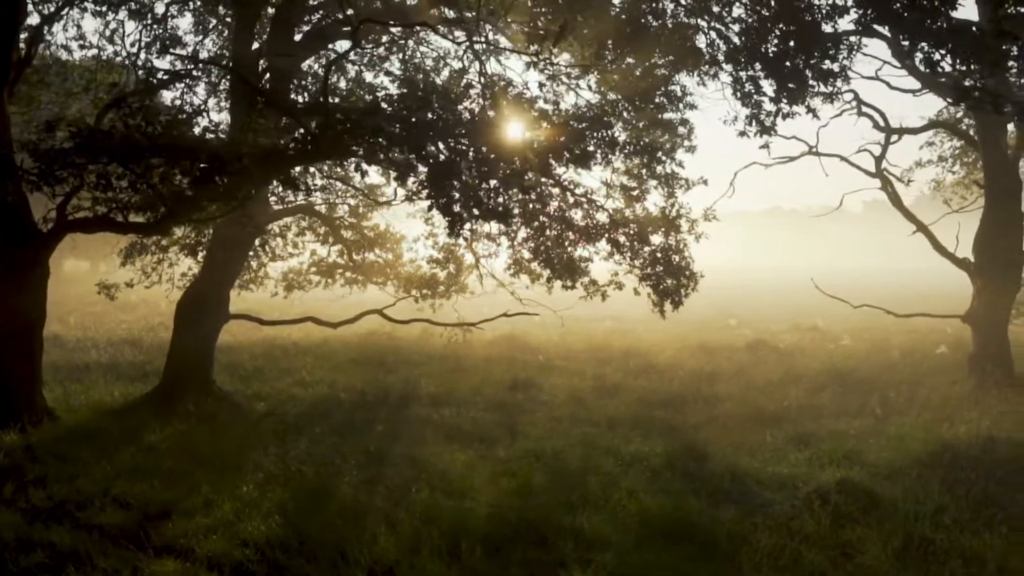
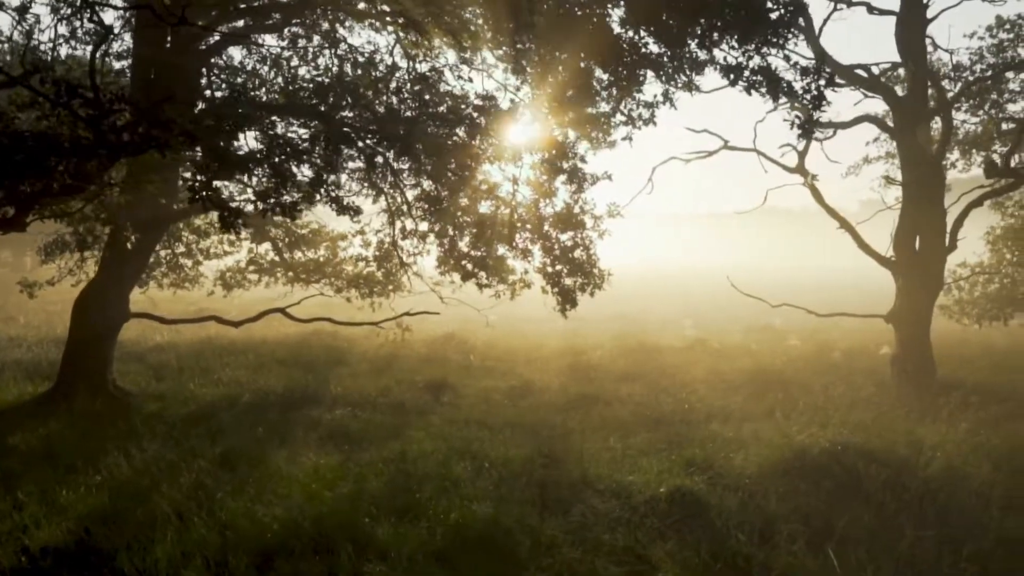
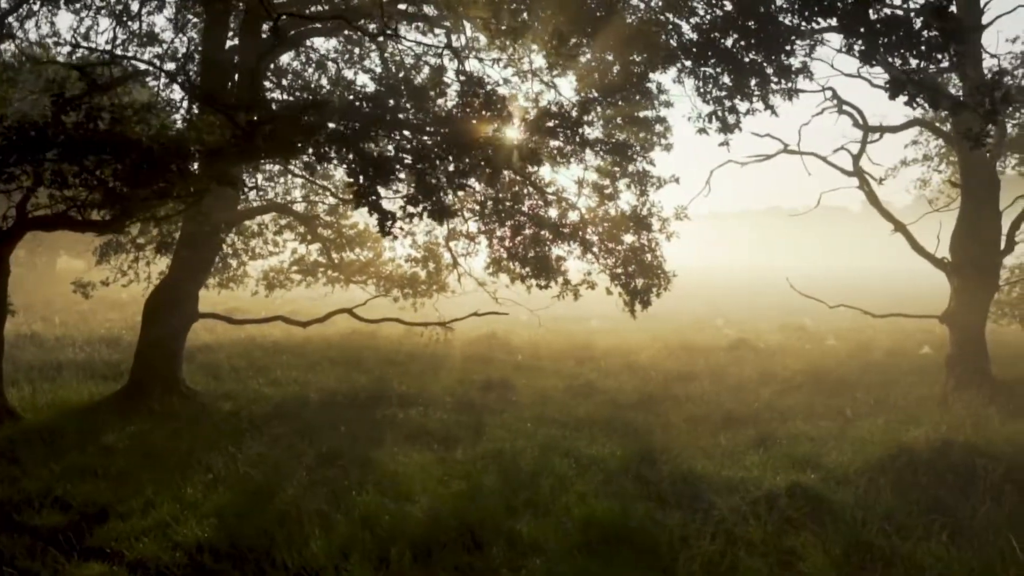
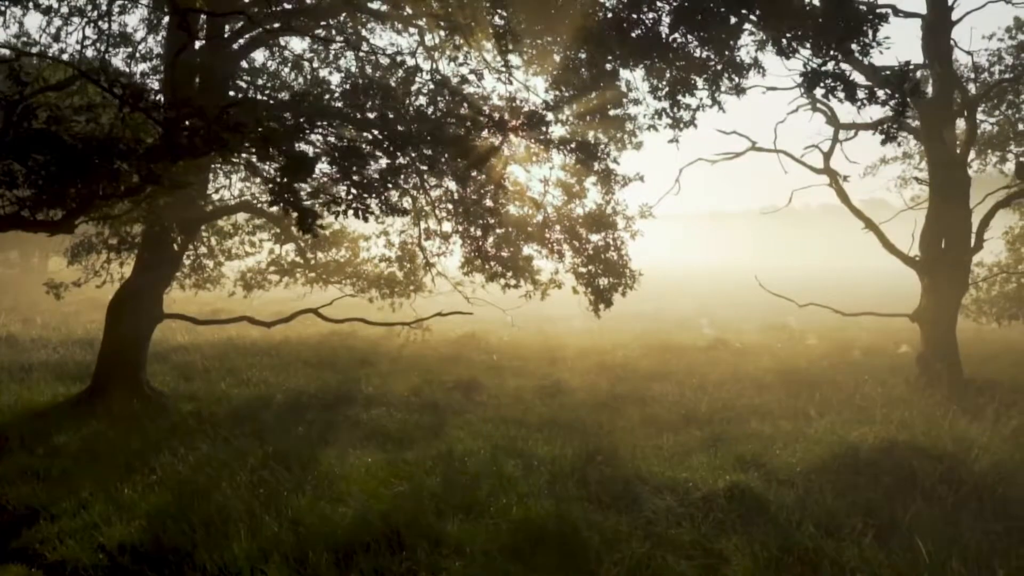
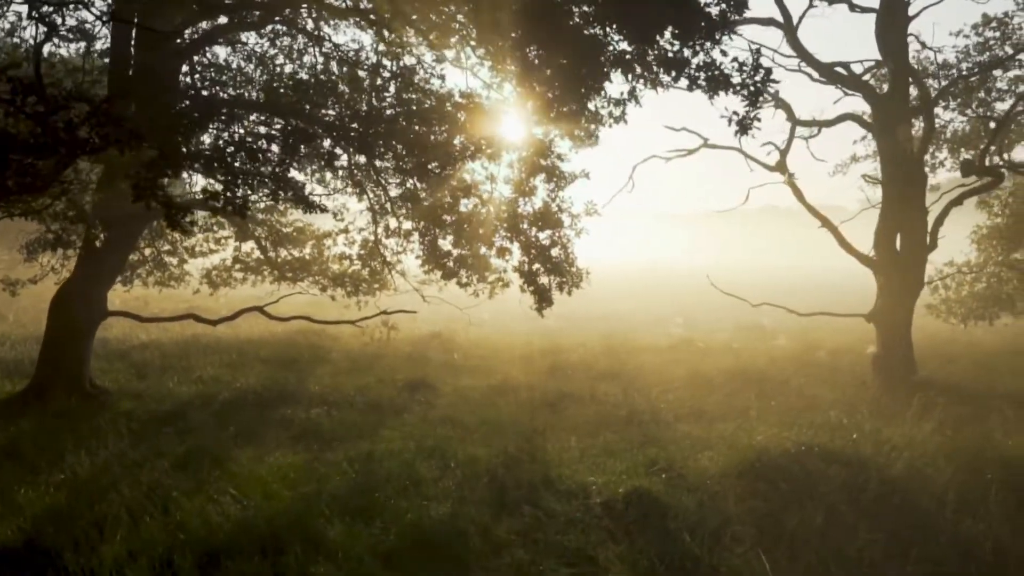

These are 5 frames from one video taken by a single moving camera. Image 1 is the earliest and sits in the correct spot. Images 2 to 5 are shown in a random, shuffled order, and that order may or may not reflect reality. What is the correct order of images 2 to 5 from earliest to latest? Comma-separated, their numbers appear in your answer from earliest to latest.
3, 4, 2, 5
